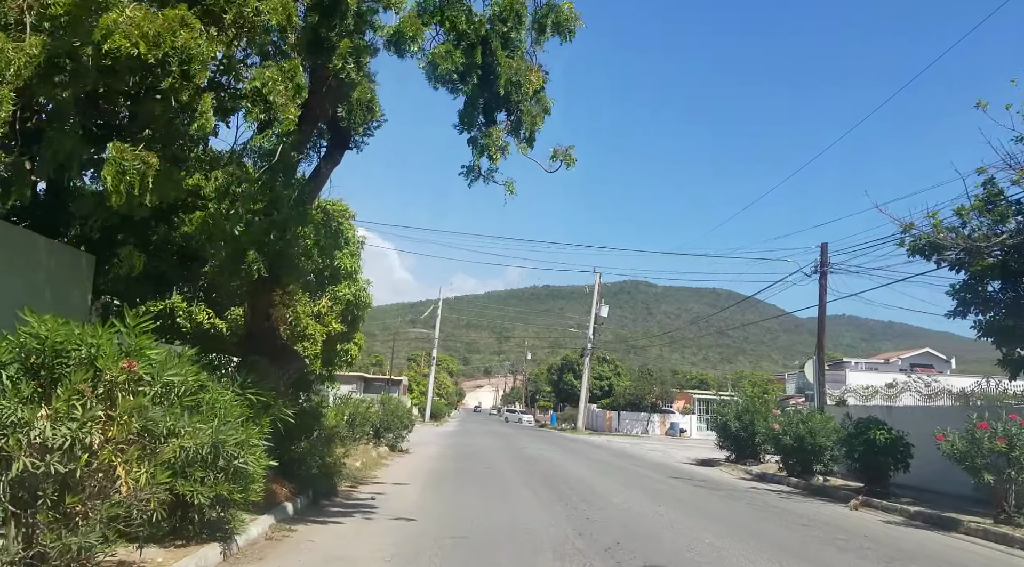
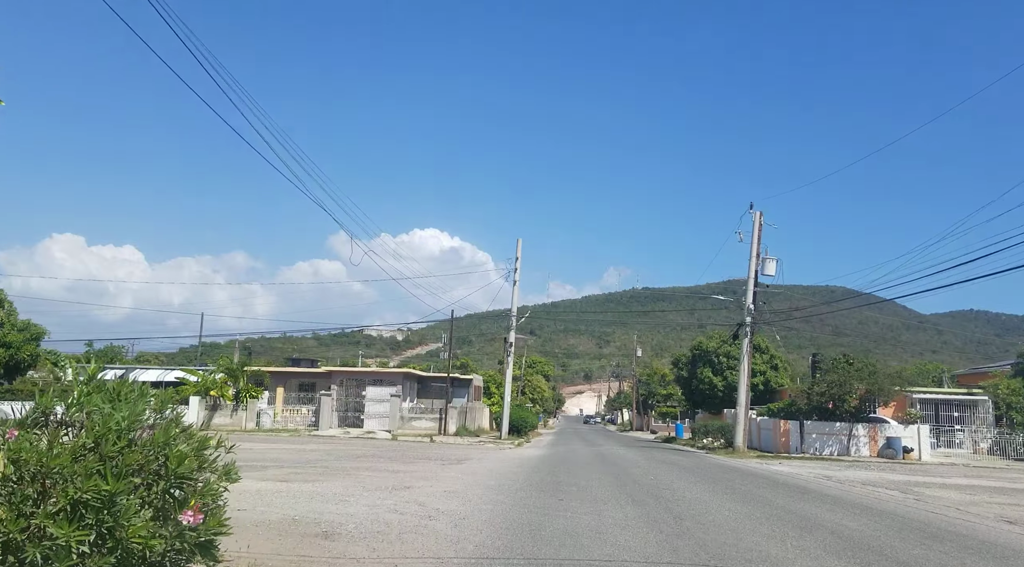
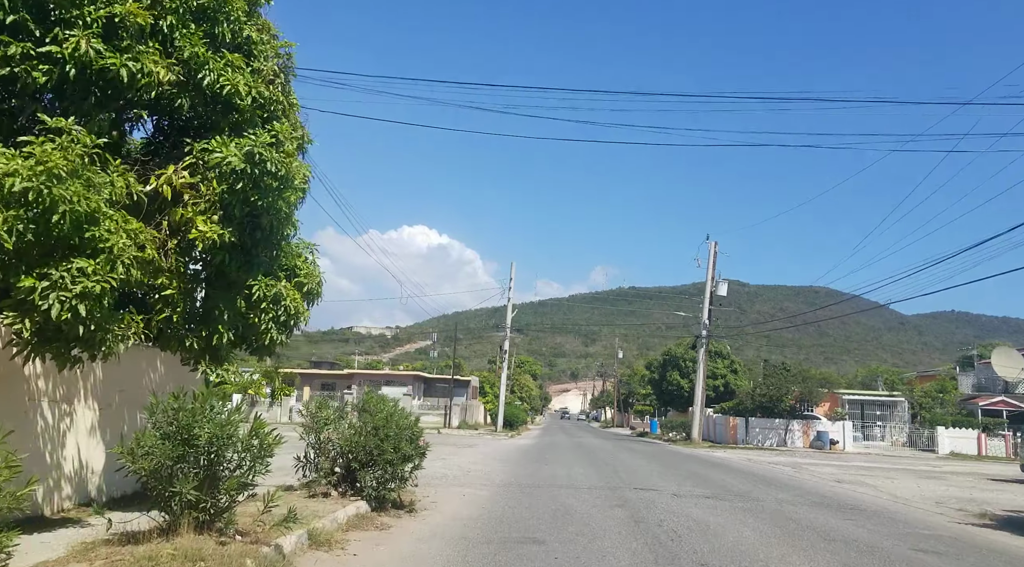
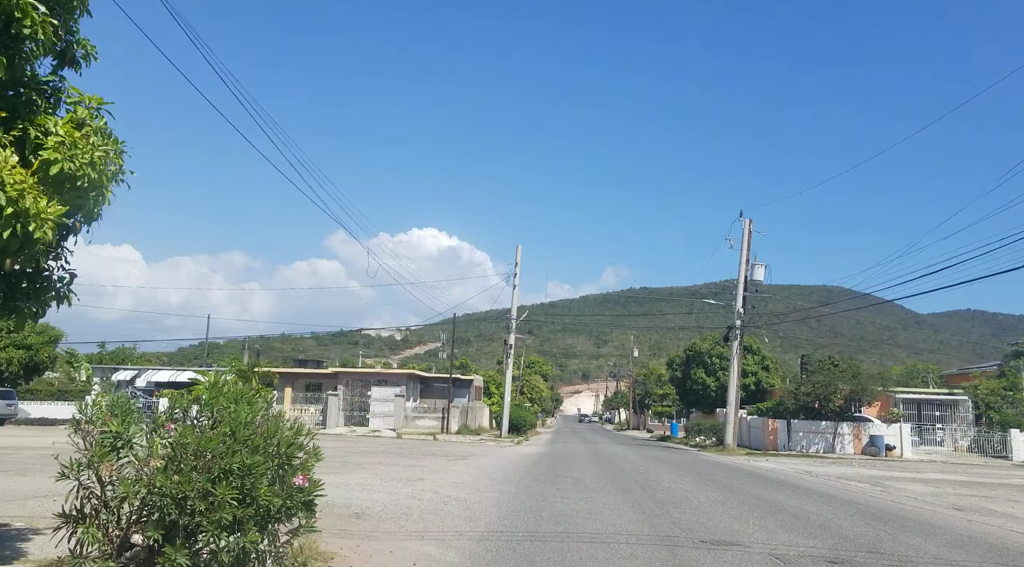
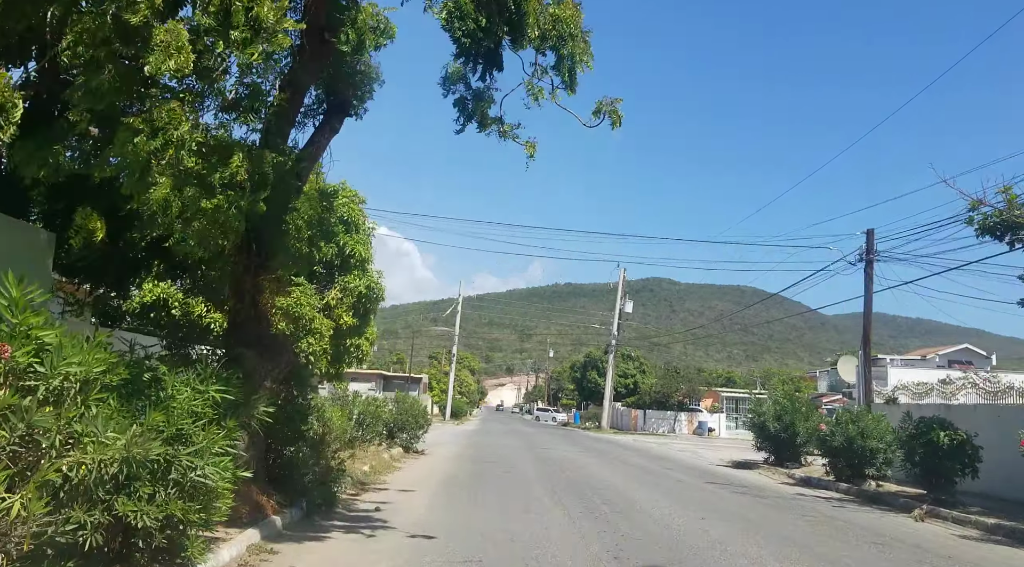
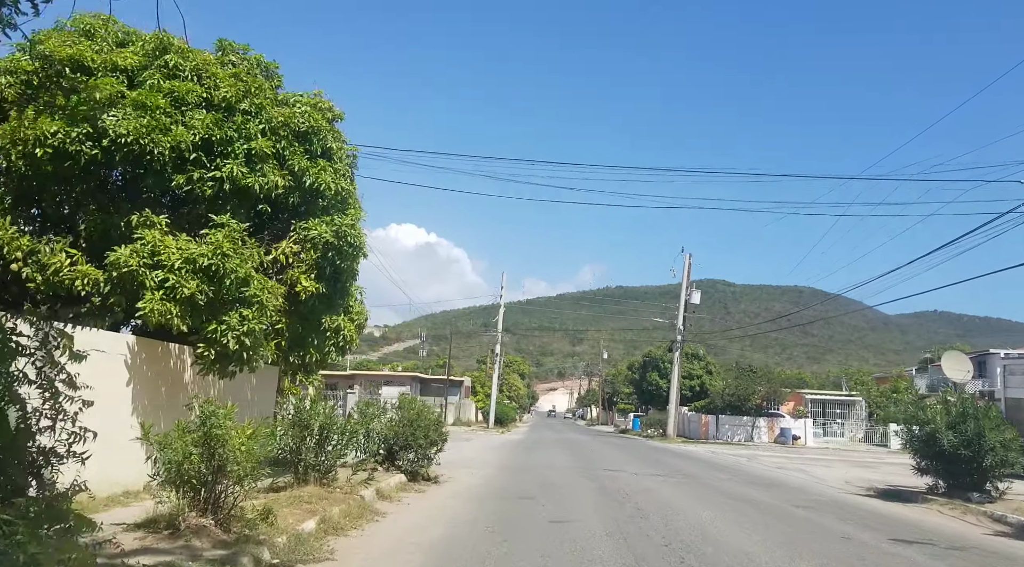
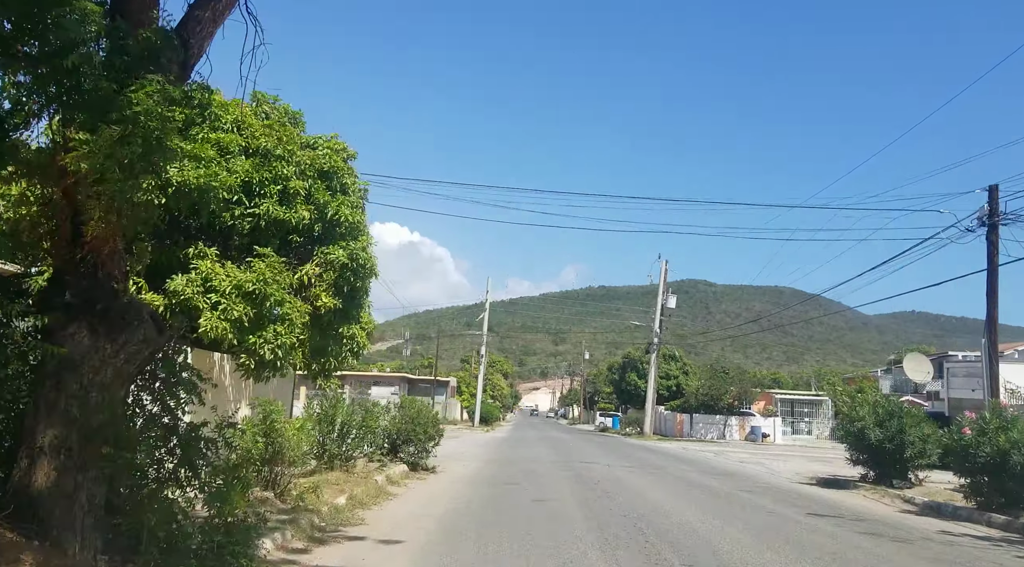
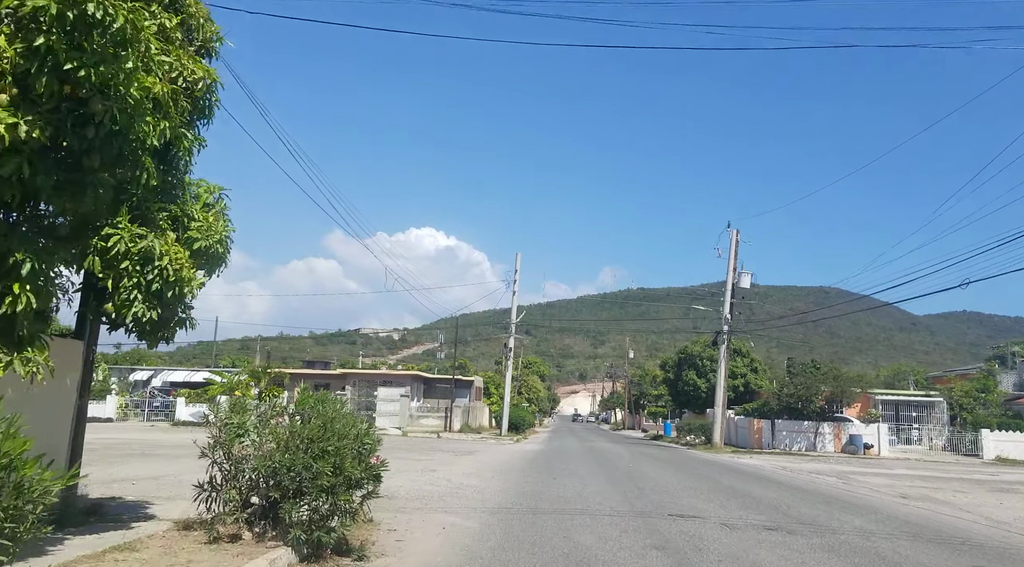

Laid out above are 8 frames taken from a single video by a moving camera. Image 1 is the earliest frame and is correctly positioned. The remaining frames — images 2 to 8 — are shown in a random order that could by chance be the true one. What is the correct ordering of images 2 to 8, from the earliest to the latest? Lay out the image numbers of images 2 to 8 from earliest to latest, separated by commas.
5, 7, 6, 3, 8, 4, 2
